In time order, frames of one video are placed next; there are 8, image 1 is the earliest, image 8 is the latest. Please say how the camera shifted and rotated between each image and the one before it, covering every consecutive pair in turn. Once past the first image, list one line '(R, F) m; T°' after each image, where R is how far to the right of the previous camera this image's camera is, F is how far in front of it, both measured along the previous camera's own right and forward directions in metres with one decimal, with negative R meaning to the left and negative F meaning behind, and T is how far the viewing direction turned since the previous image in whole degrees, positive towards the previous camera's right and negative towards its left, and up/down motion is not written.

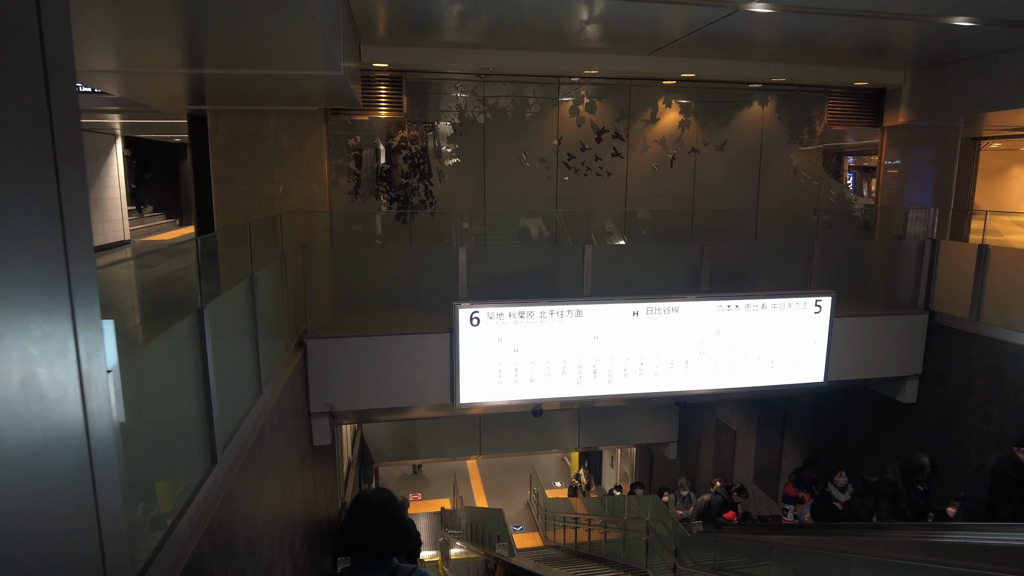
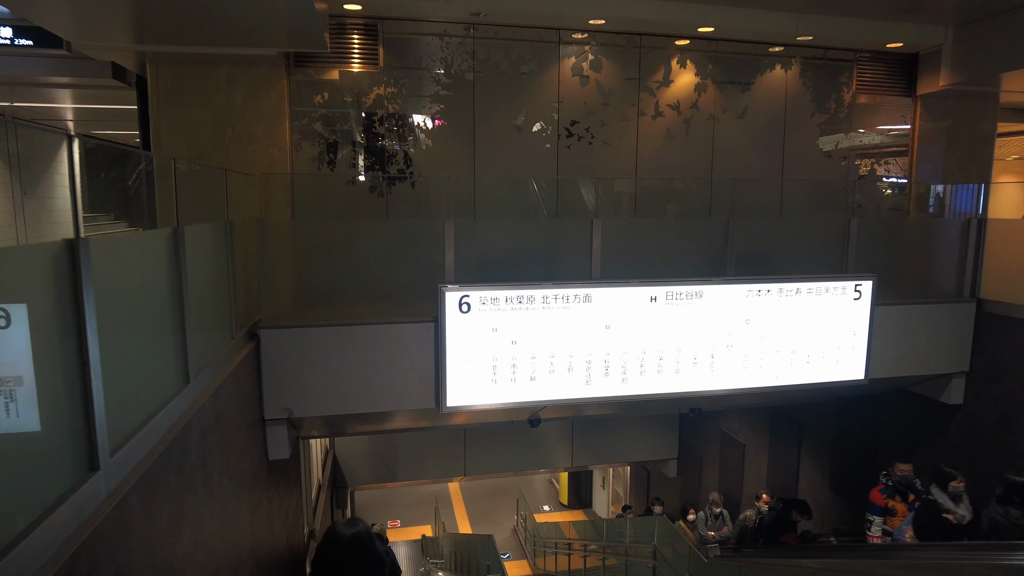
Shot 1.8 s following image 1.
(-0.1, +0.8) m; +2°
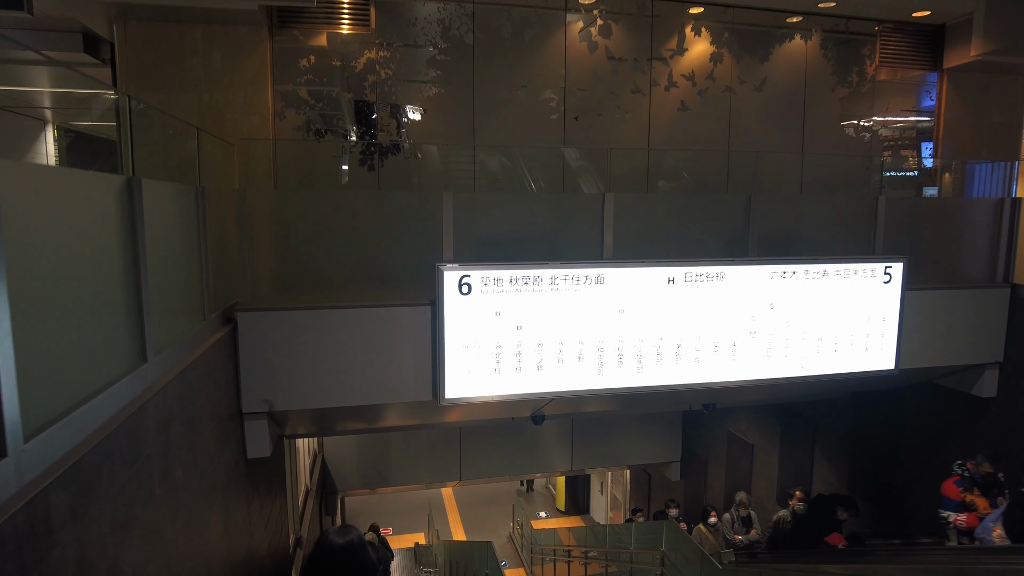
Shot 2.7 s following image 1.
(-0.1, +0.4) m; +1°
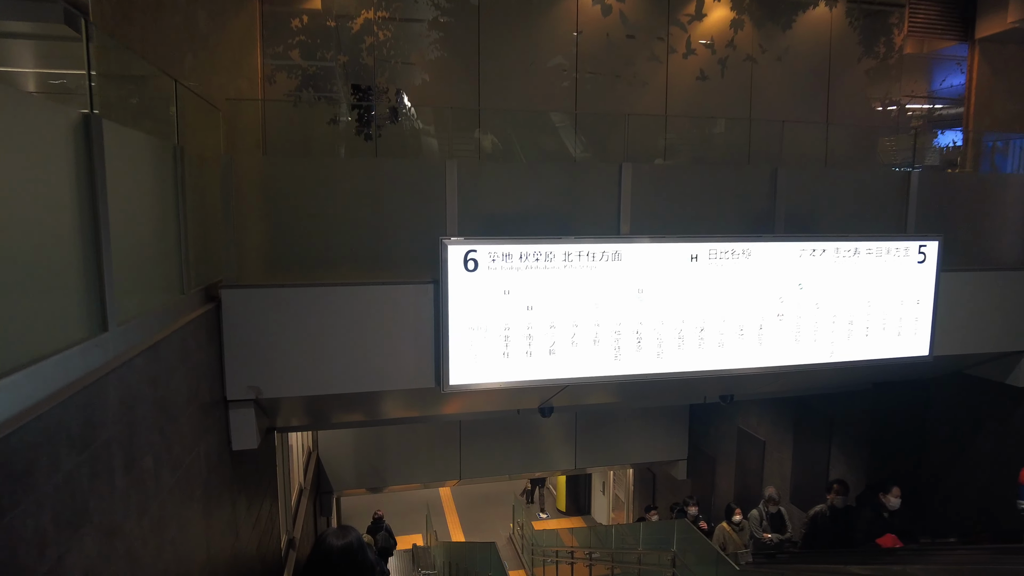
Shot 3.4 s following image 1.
(-0.1, +0.3) m; 0°
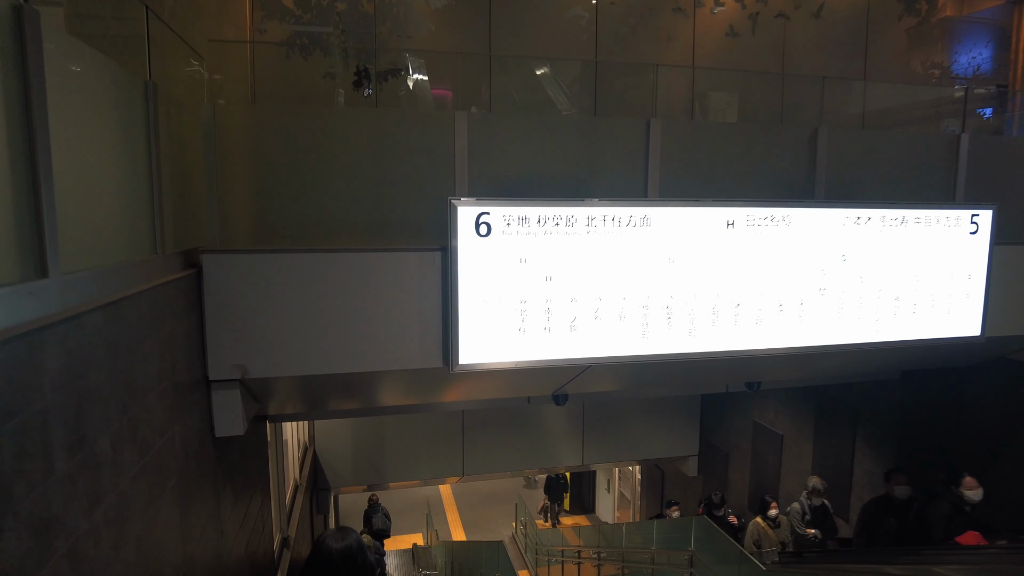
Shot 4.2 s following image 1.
(-0.1, +0.4) m; 0°
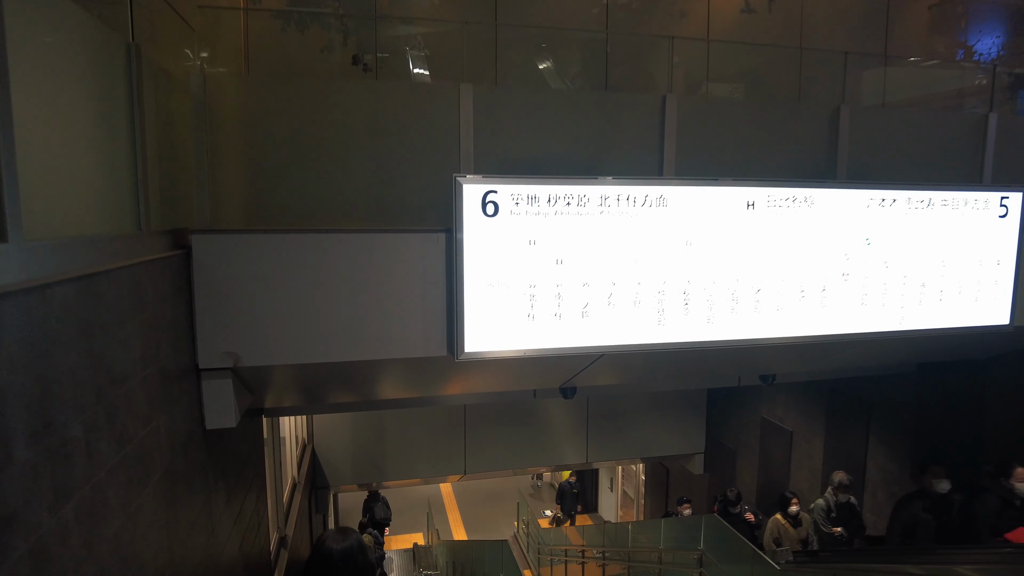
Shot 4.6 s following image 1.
(0.0, +0.2) m; 0°
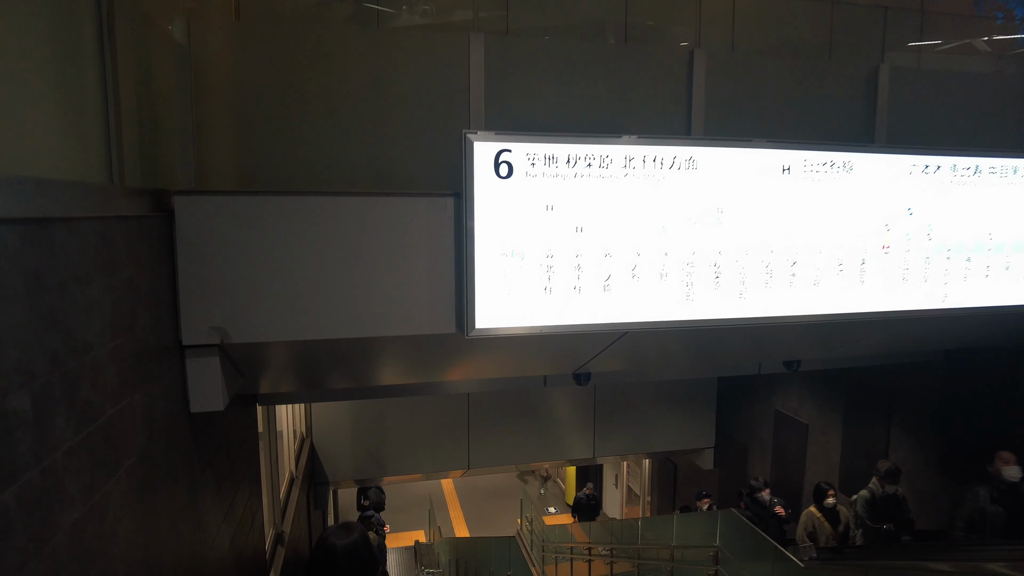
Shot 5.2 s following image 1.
(-0.1, +0.3) m; 0°
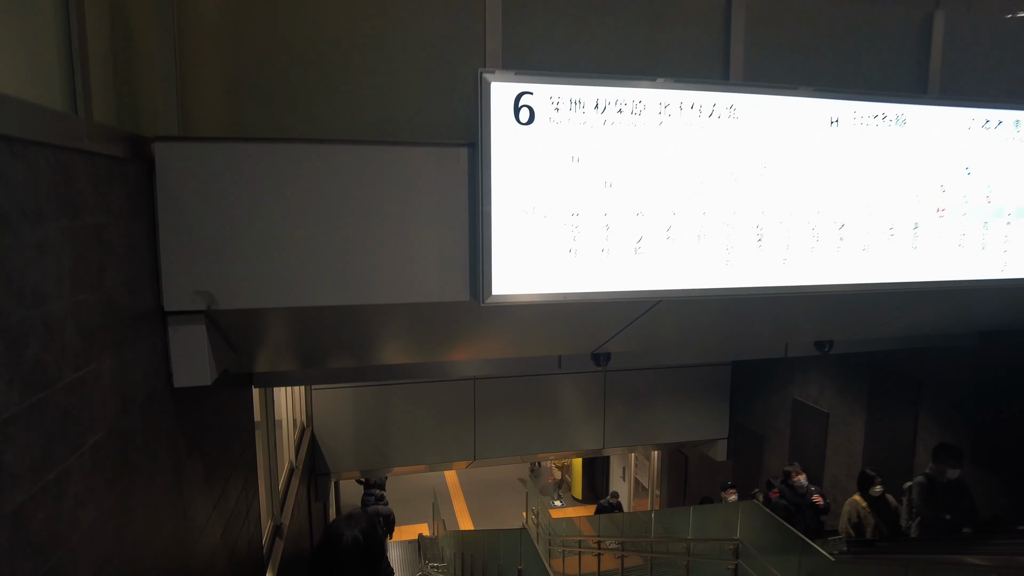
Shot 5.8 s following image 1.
(-0.1, +0.3) m; 0°
